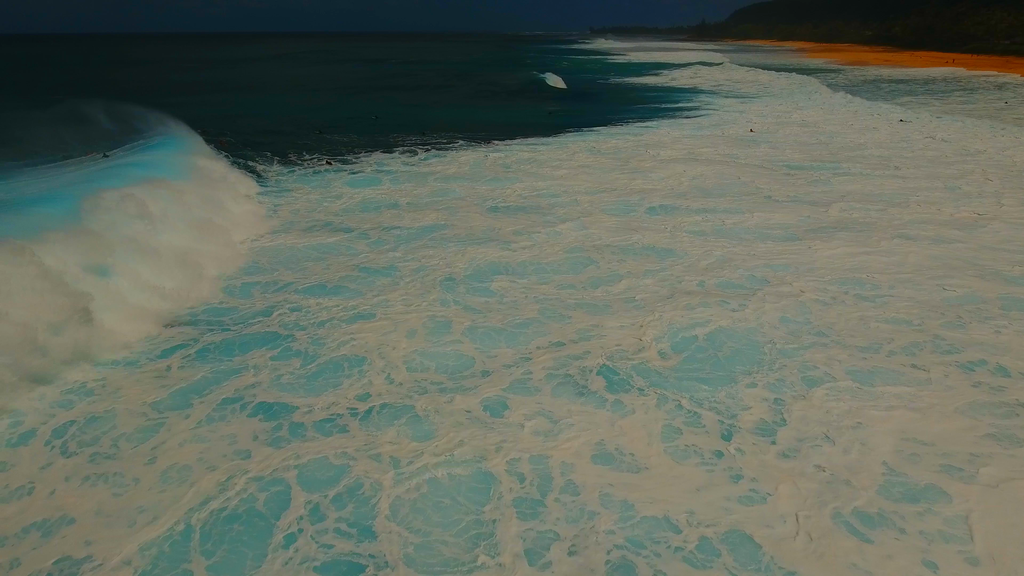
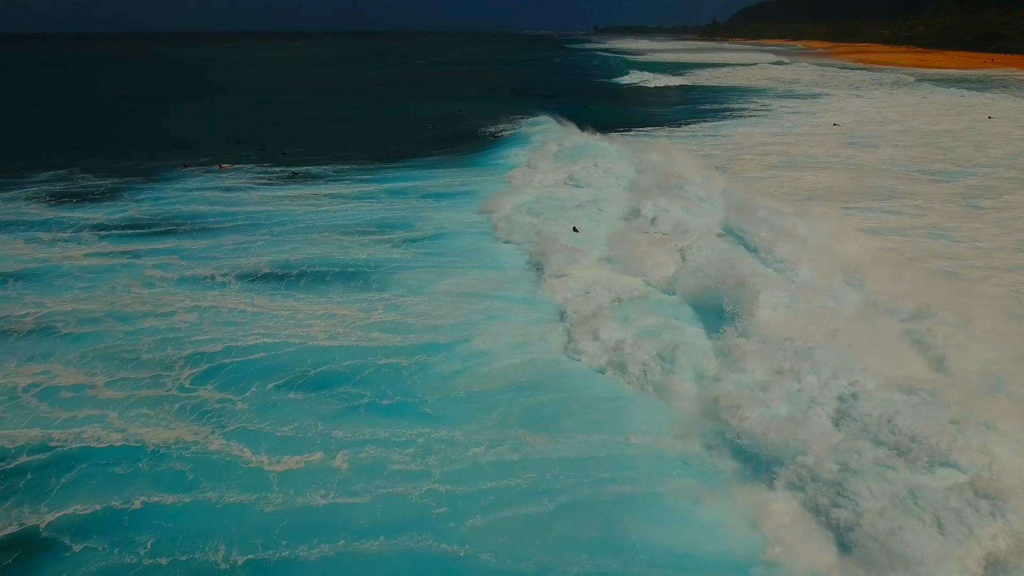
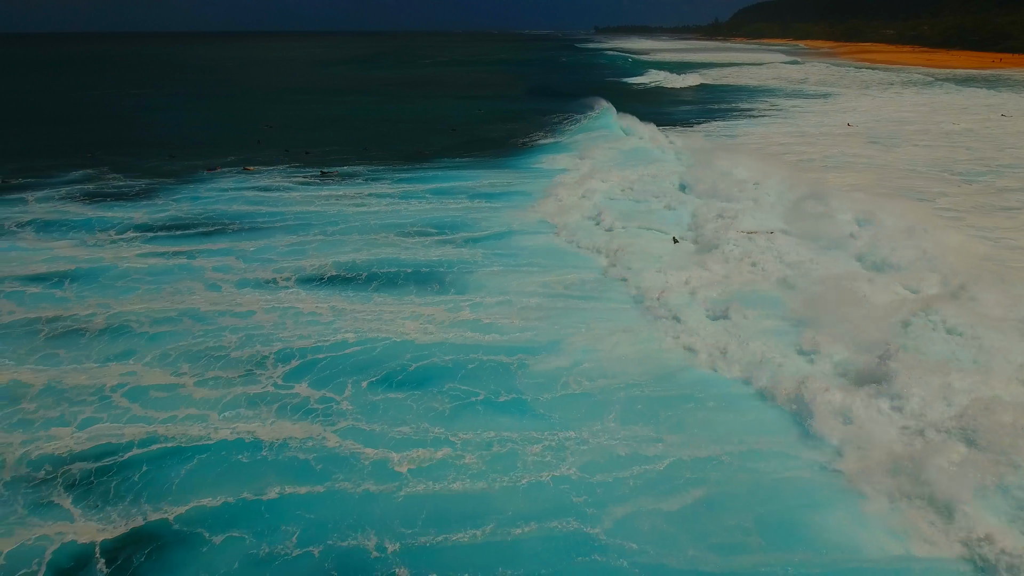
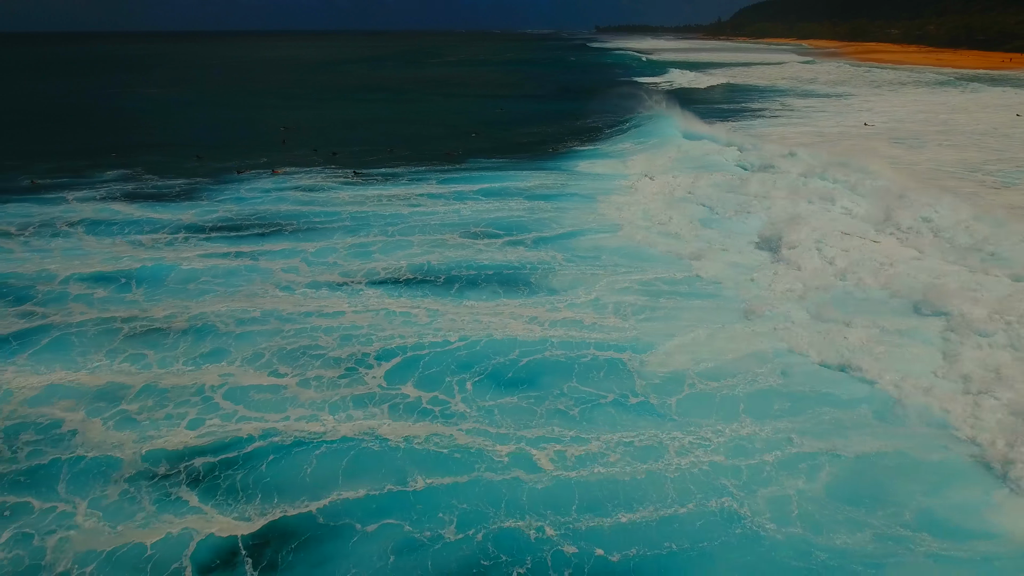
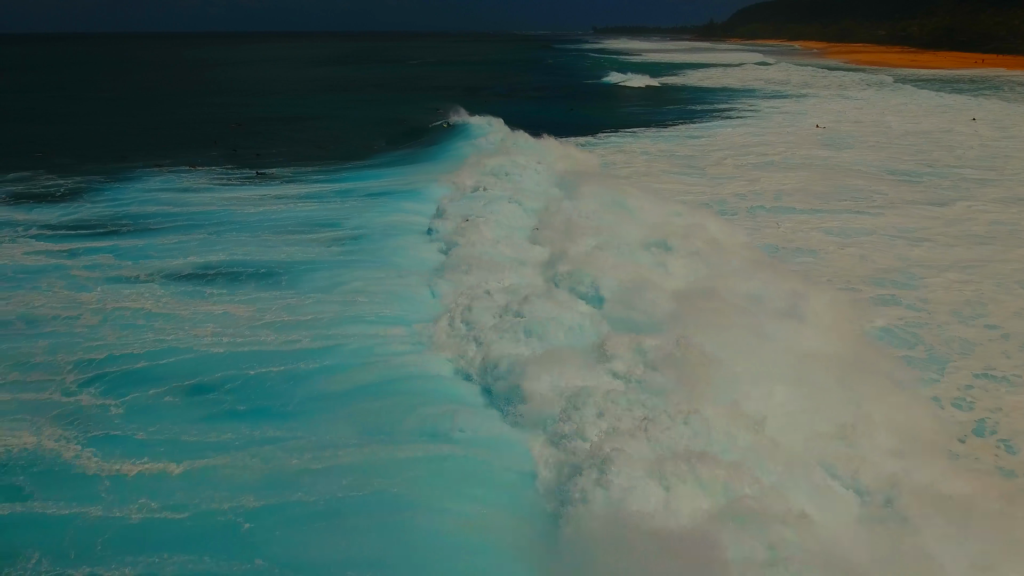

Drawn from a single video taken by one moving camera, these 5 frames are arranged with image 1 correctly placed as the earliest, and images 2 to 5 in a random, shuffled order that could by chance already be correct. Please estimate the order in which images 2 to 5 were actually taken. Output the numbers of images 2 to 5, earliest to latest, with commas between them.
5, 2, 3, 4
